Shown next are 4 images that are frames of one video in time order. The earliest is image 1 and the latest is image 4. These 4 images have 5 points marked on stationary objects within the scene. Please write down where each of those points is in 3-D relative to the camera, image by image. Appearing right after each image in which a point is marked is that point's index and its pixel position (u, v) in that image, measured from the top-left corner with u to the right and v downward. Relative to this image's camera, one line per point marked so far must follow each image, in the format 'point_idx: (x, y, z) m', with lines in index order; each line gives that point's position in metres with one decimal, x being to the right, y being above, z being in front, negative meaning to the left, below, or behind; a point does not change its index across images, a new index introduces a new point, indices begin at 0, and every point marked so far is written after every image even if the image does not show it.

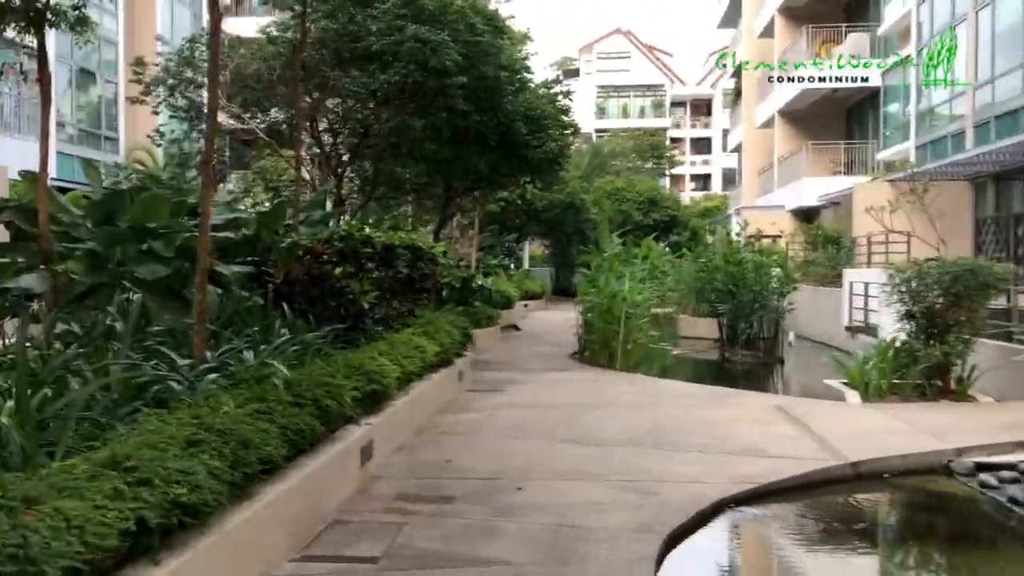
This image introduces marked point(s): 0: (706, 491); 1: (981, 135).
0: (+1.1, -1.1, +5.1) m
1: (+7.6, +2.5, +15.0) m
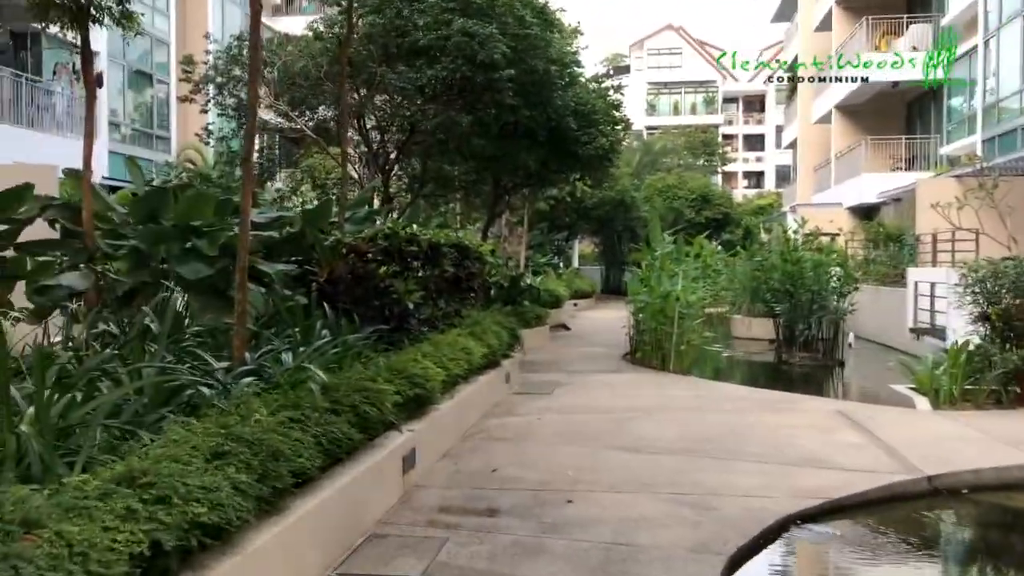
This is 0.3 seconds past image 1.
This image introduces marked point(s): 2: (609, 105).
0: (+1.3, -1.1, +4.7) m
1: (+8.4, +2.5, +14.3) m
2: (+1.5, +2.8, +14.4) m
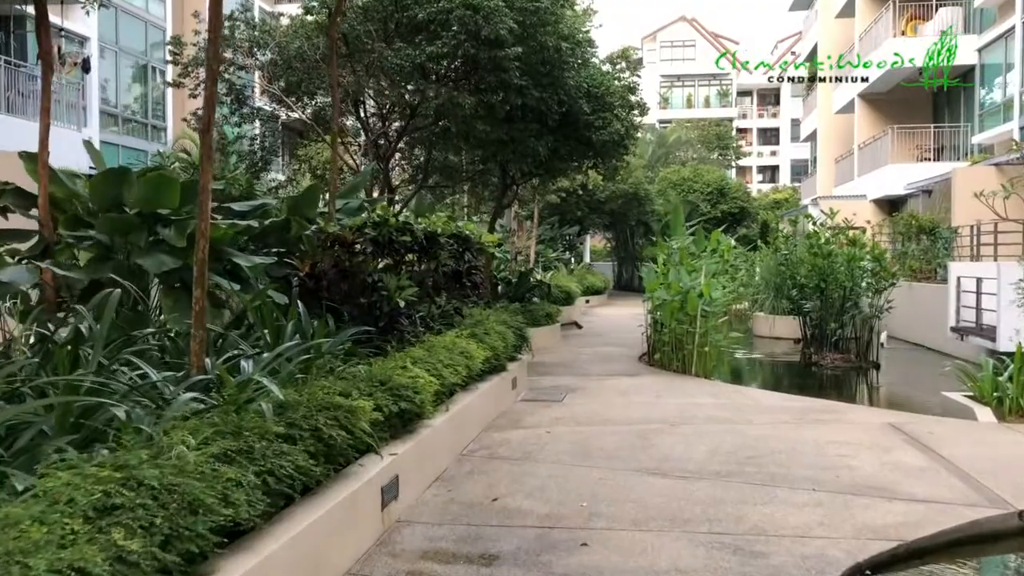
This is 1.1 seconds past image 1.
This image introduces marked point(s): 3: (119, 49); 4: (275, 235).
0: (+1.3, -1.1, +3.8) m
1: (+8.5, +2.5, +13.3) m
2: (+1.6, +2.9, +13.5) m
3: (-8.1, +4.9, +19.1) m
4: (-1.7, +0.4, +6.3) m
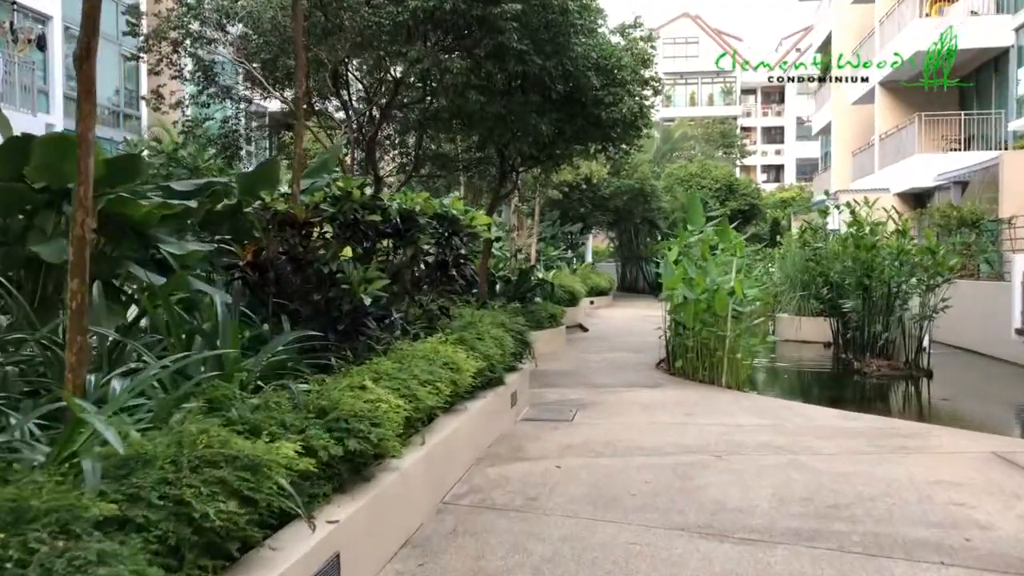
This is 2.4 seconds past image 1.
0: (+1.3, -1.0, +2.4) m
1: (+8.5, +2.6, +11.8) m
2: (+1.6, +2.9, +12.1) m
3: (-8.2, +4.9, +17.7) m
4: (-1.7, +0.4, +4.9) m
